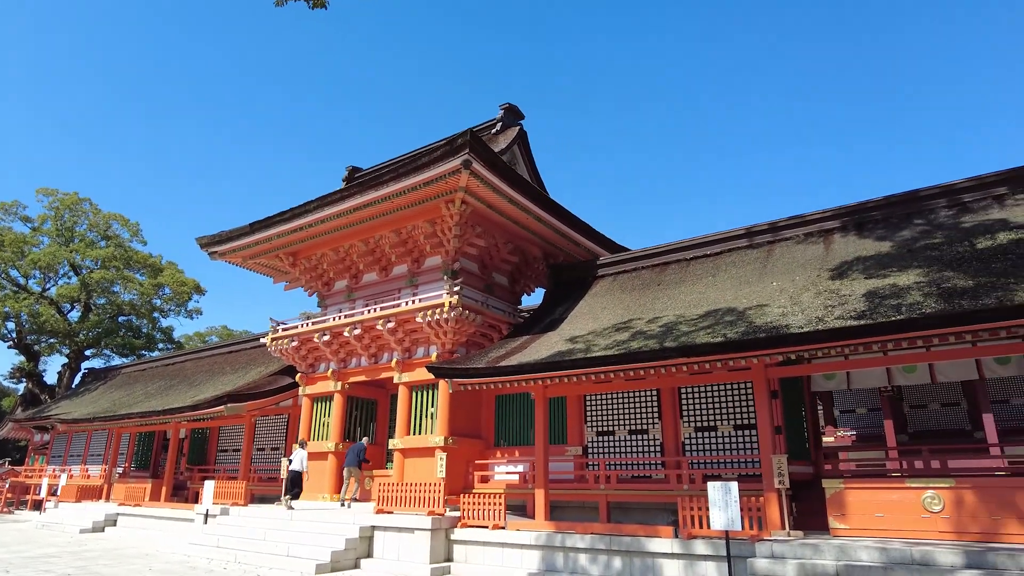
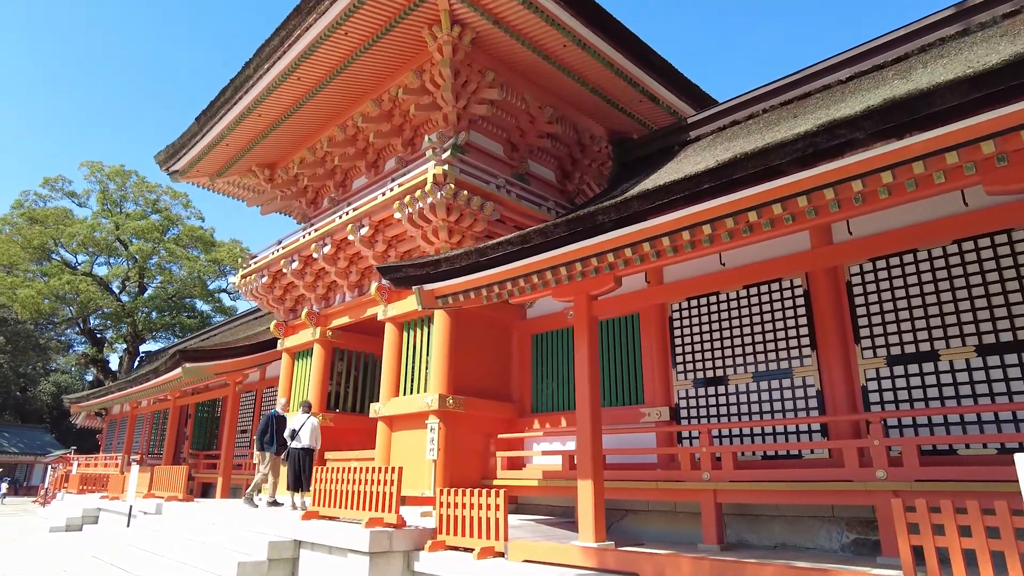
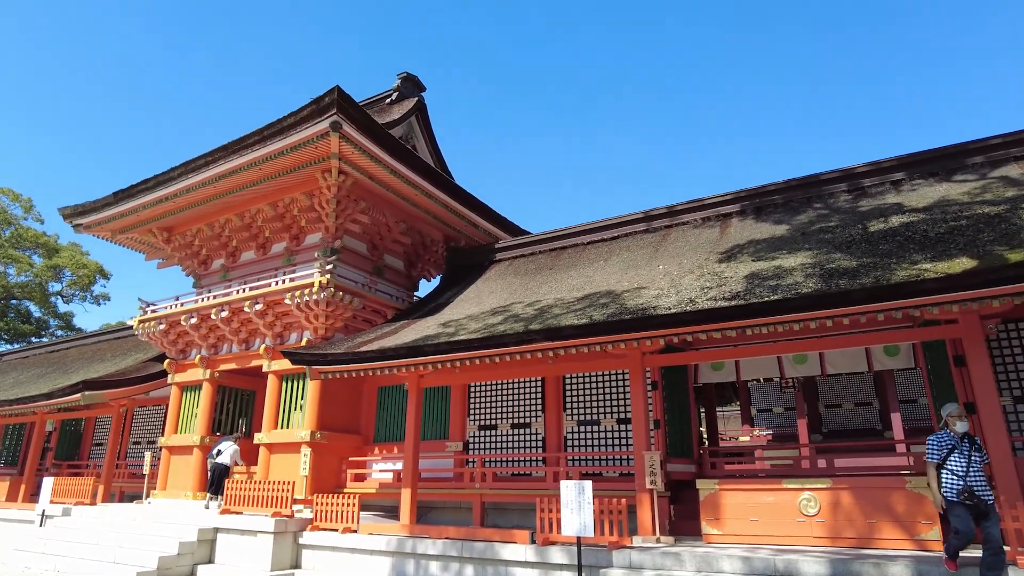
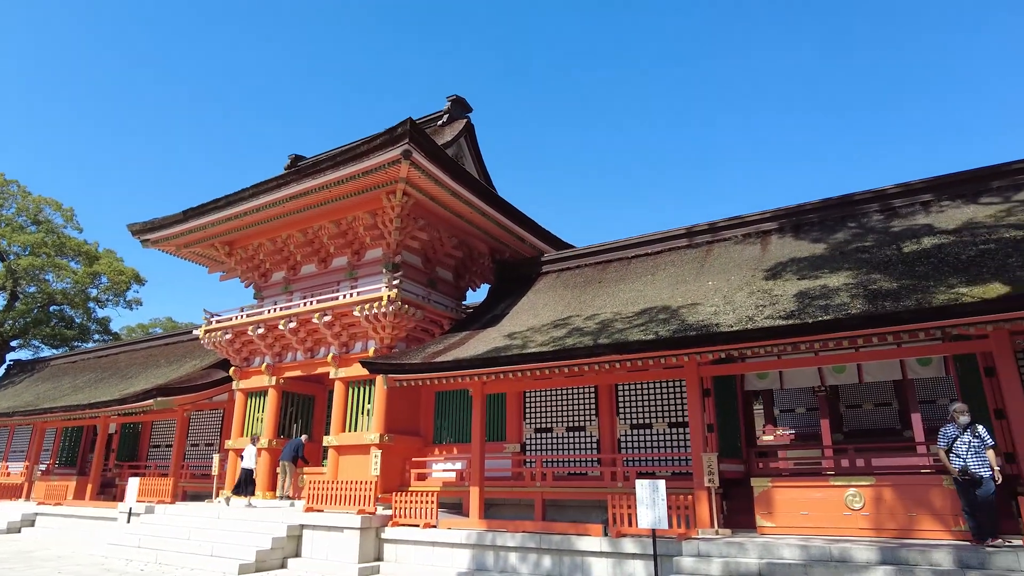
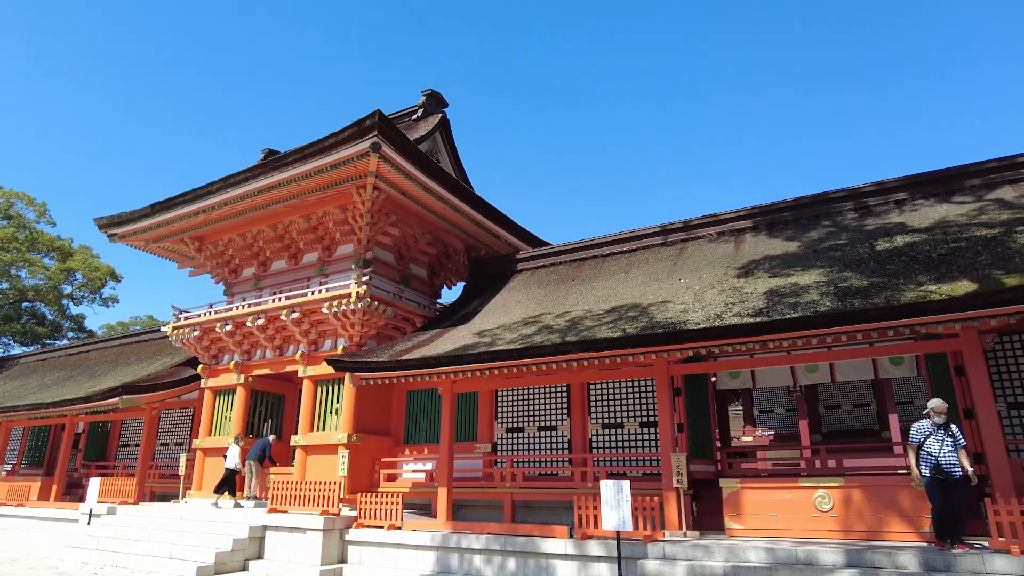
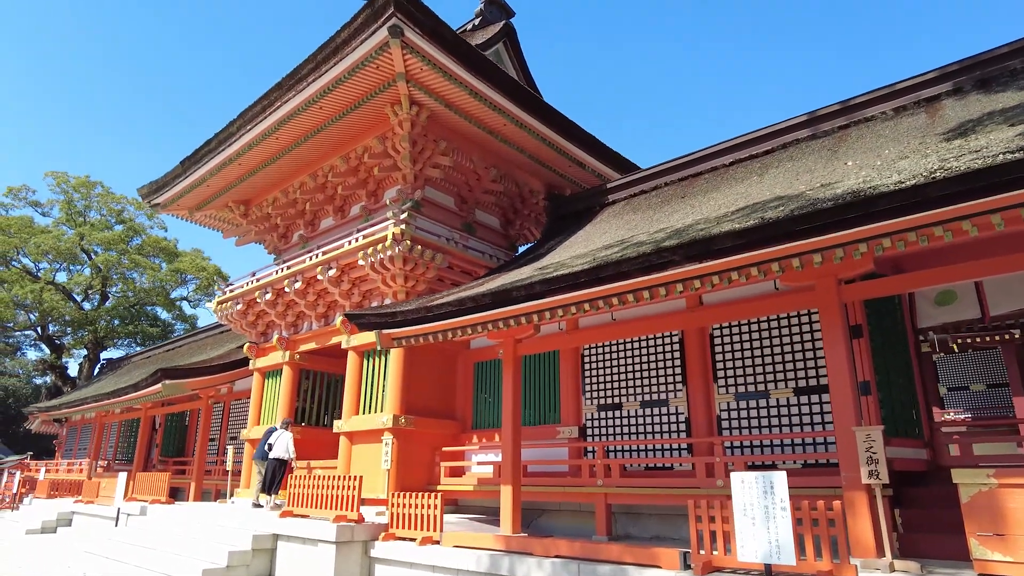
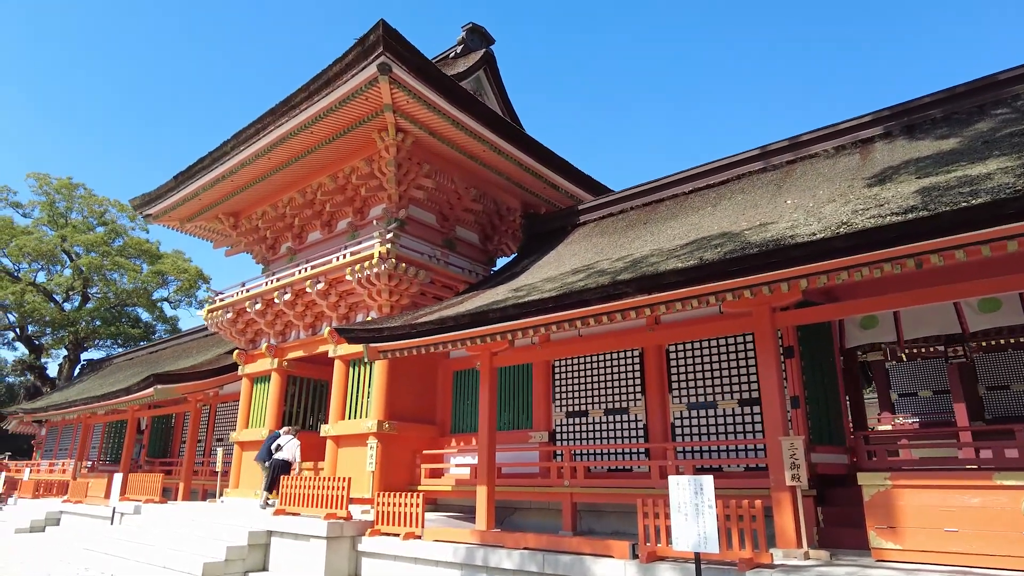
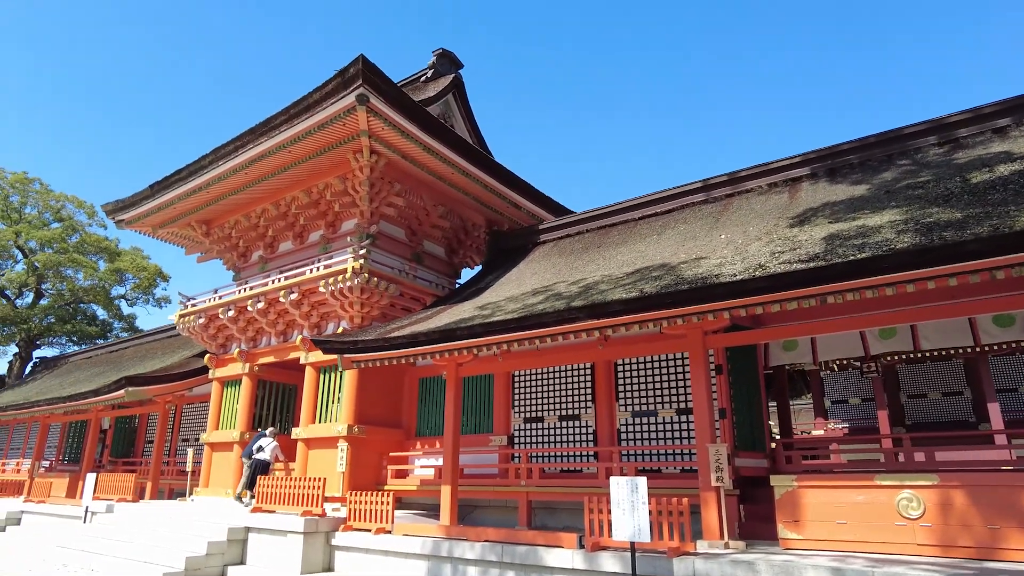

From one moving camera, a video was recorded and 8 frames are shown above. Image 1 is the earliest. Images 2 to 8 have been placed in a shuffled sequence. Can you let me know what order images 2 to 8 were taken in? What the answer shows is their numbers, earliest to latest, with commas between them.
4, 5, 3, 8, 7, 6, 2
